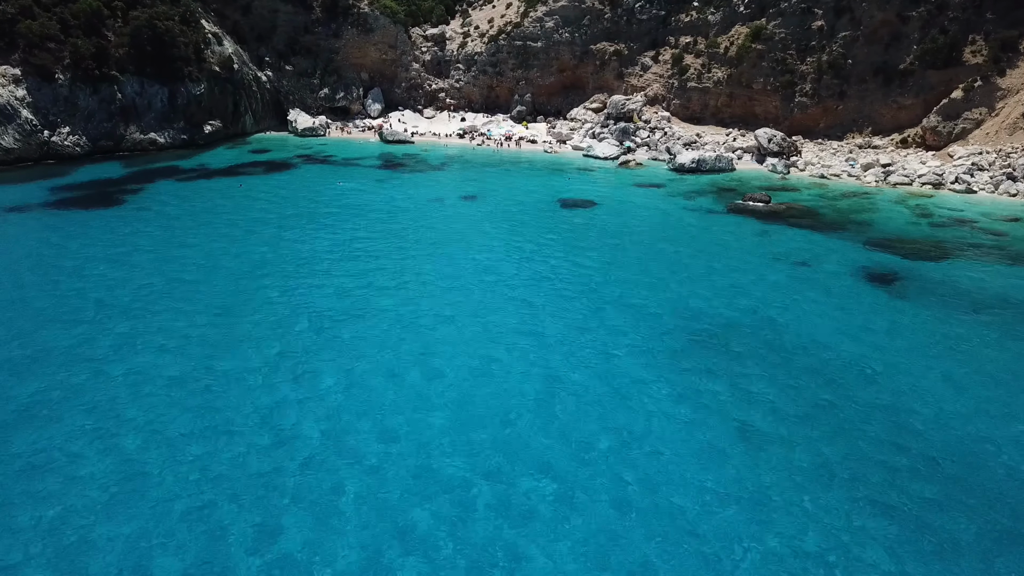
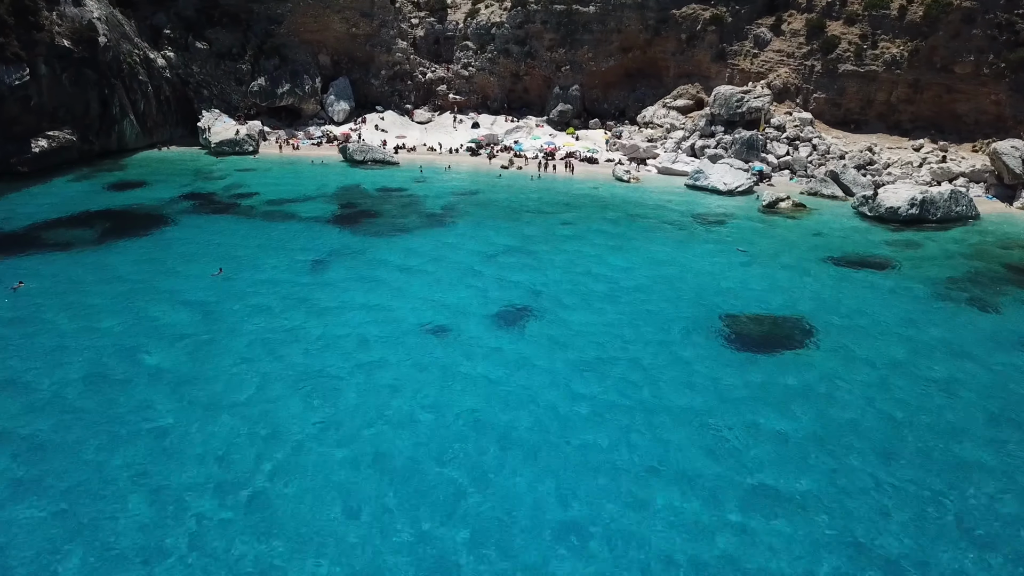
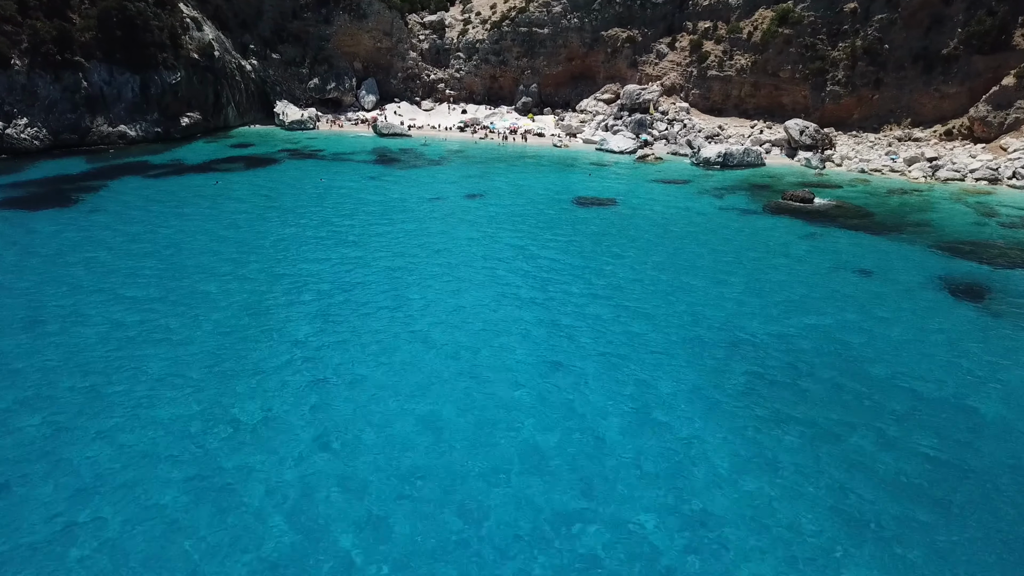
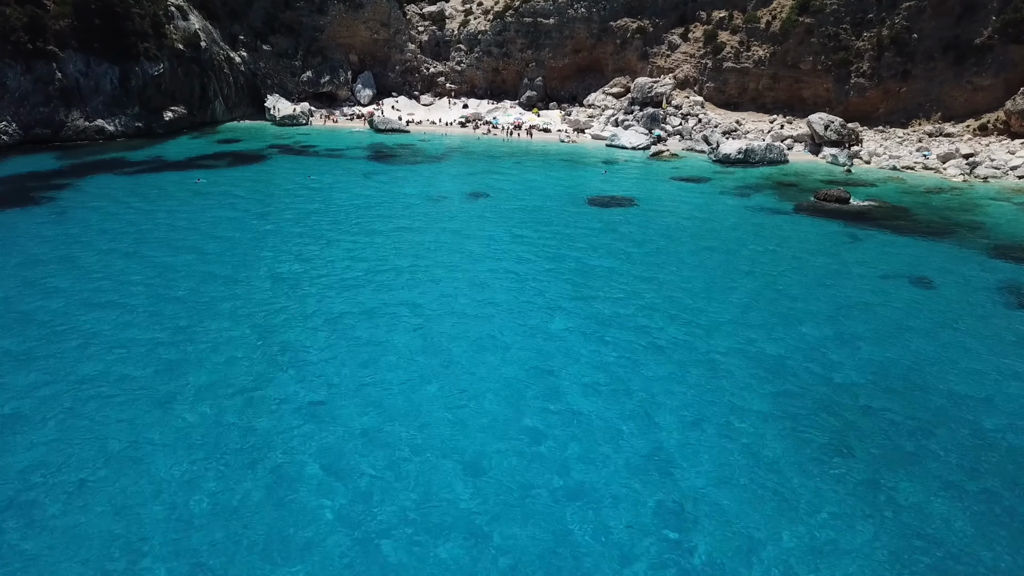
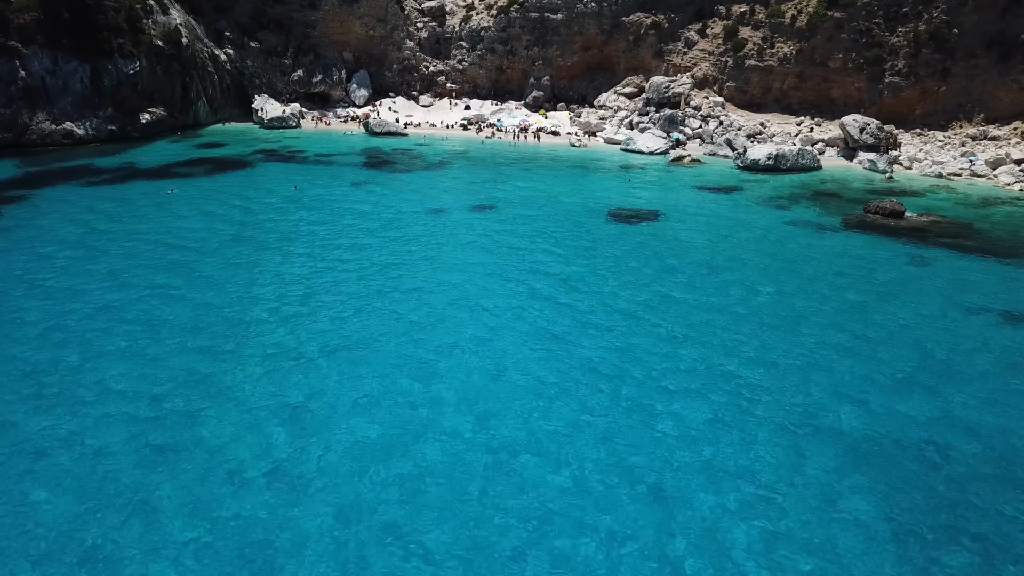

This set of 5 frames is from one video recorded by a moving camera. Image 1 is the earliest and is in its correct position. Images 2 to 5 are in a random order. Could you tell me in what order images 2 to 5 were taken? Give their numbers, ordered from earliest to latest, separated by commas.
3, 4, 5, 2
